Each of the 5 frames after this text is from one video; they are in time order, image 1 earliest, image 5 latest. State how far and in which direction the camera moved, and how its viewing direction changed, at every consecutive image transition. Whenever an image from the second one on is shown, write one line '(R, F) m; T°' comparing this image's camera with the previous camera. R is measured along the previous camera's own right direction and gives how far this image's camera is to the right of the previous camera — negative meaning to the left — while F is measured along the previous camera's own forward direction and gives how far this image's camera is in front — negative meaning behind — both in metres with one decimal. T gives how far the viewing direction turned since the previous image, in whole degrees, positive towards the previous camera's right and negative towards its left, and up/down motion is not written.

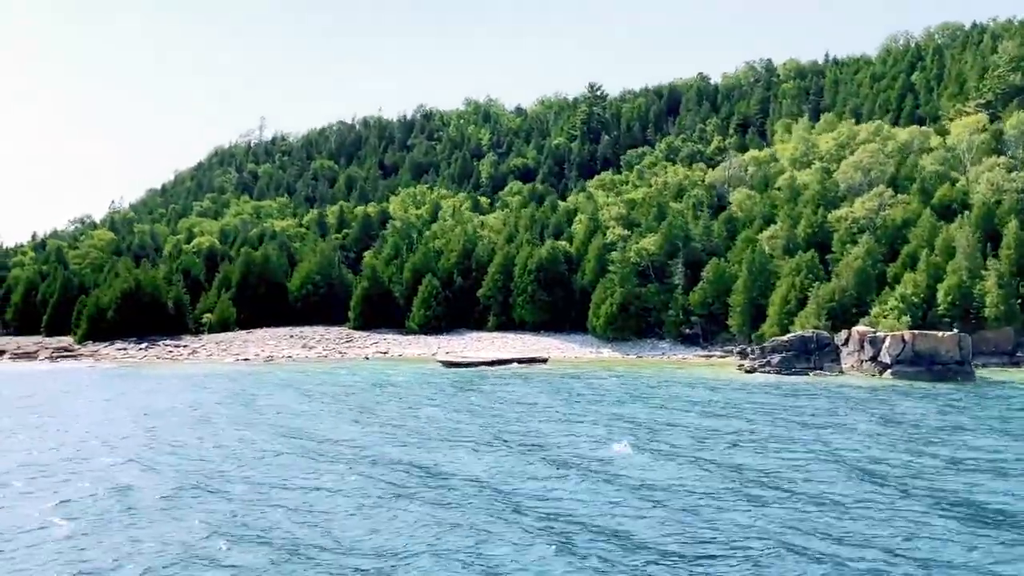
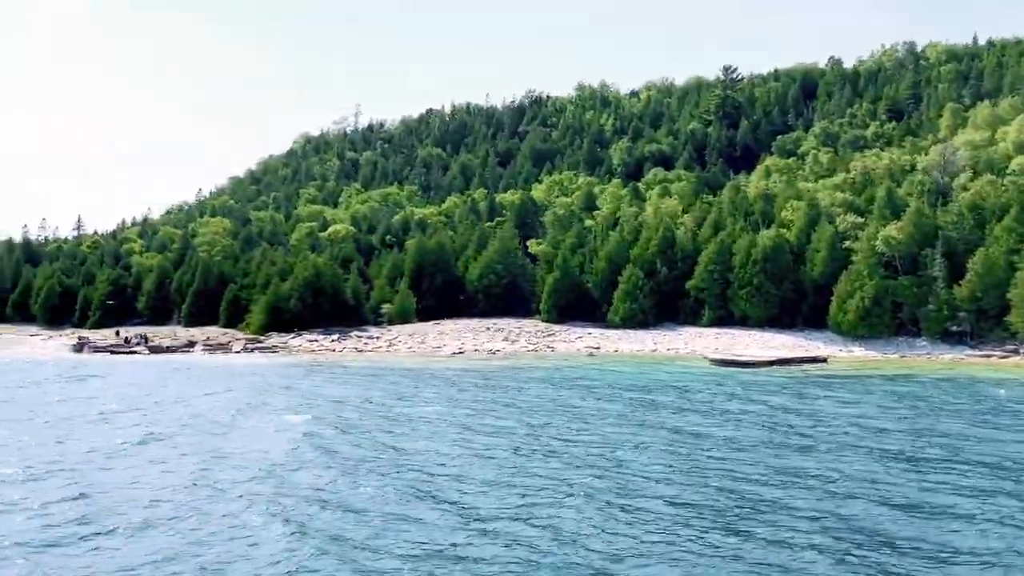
(-14.9, +6.0) m; -1°
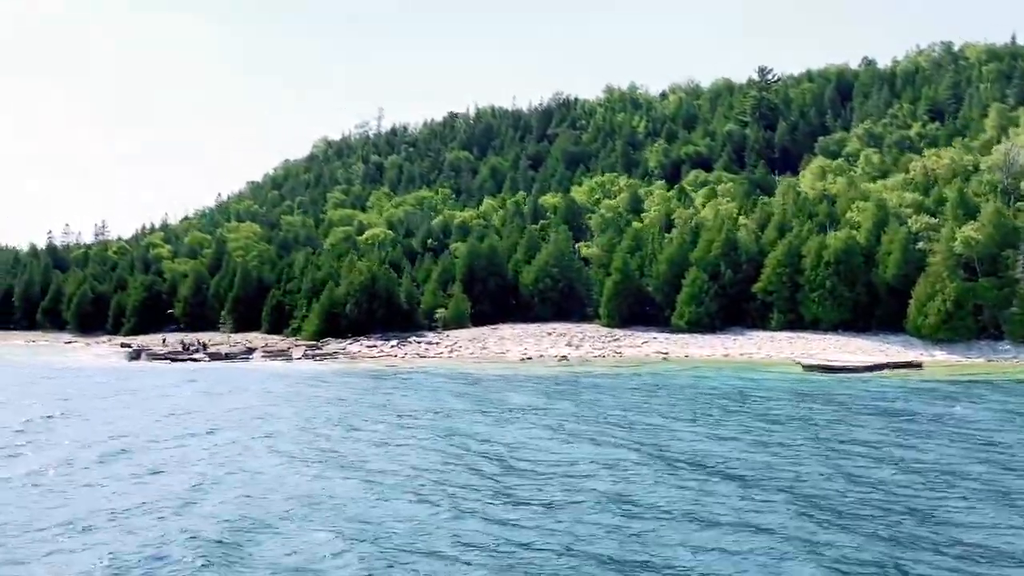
(-4.8, +1.8) m; 0°
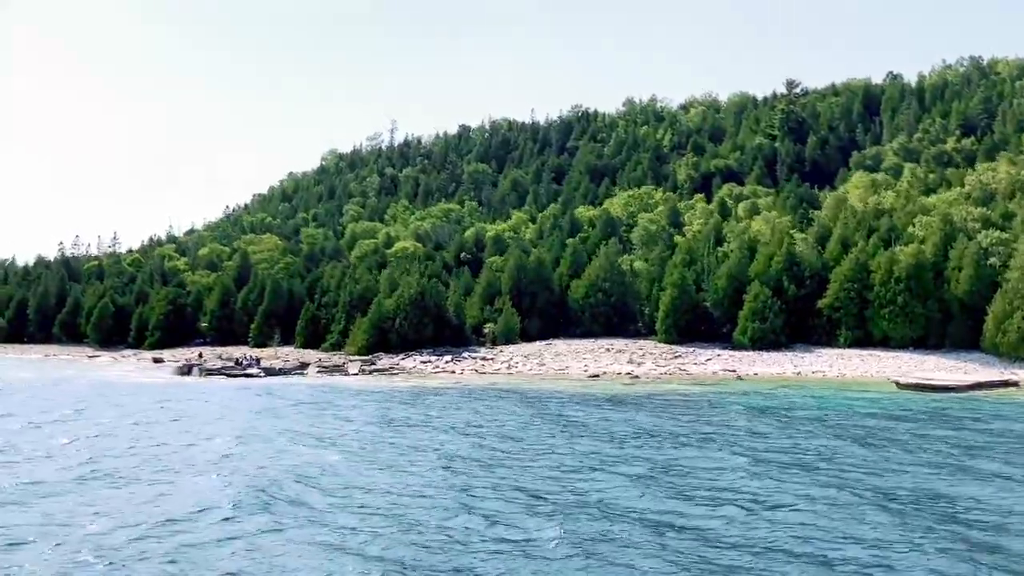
(-5.4, +2.4) m; +1°
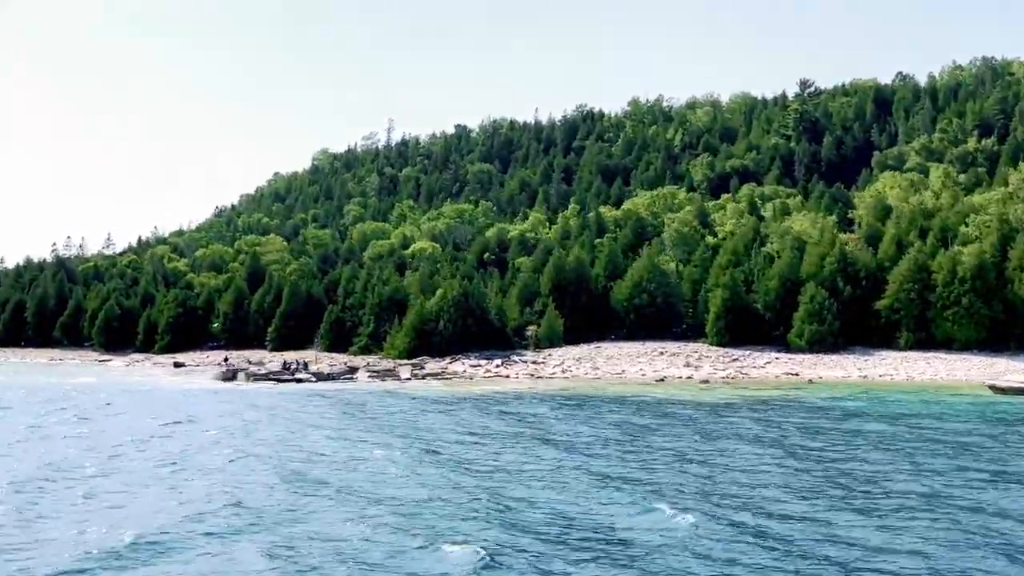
(-6.0, +2.8) m; +2°
